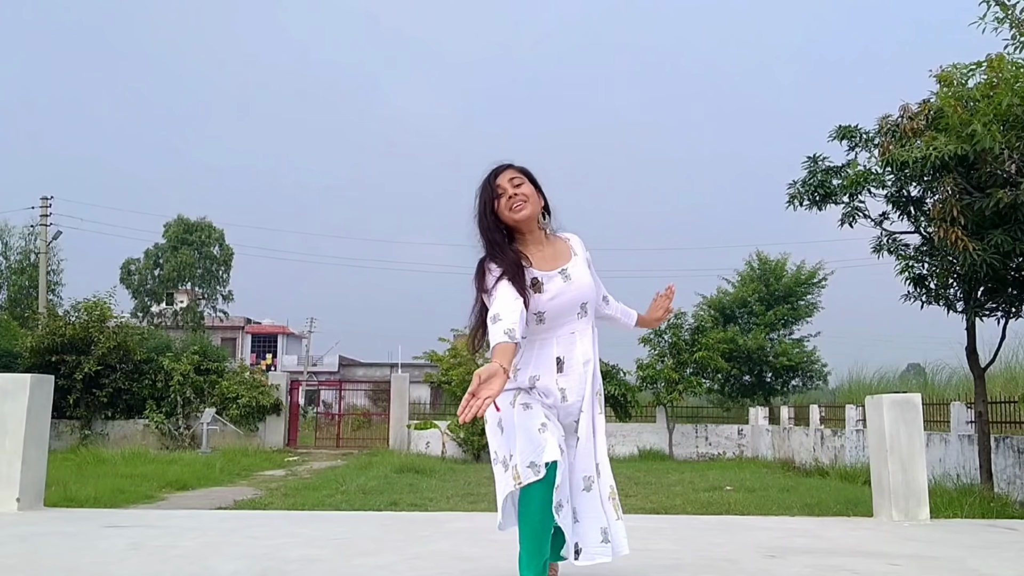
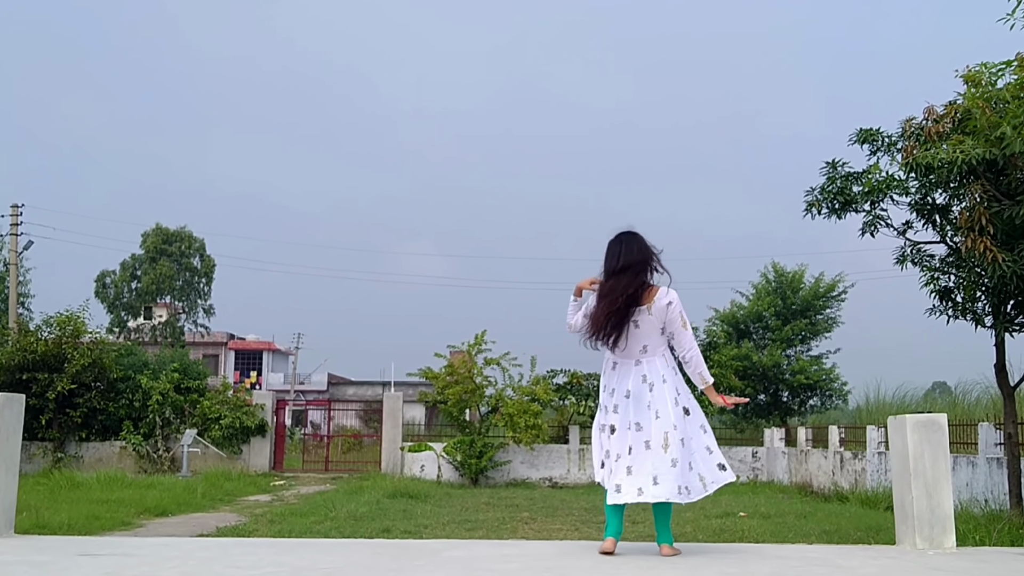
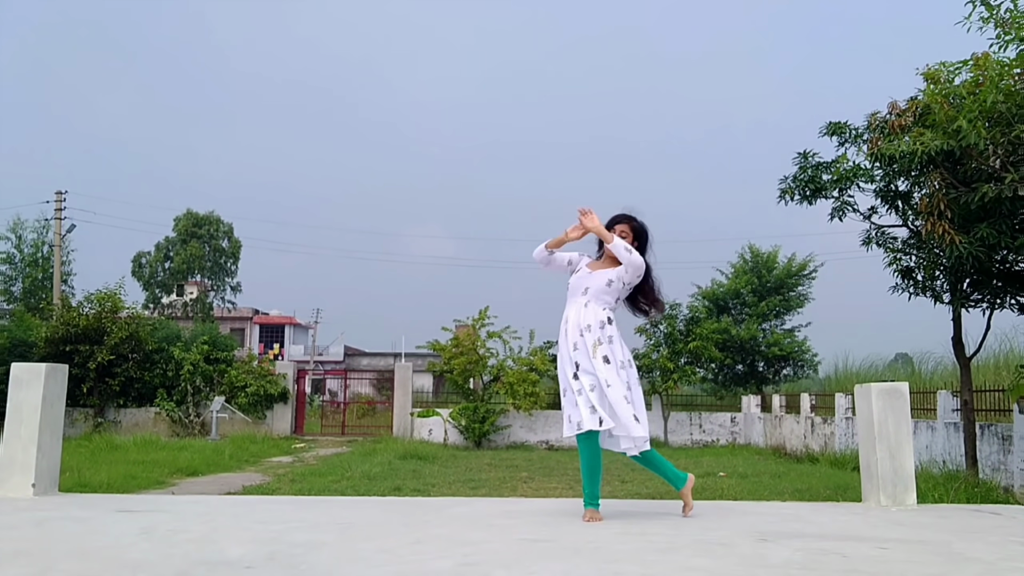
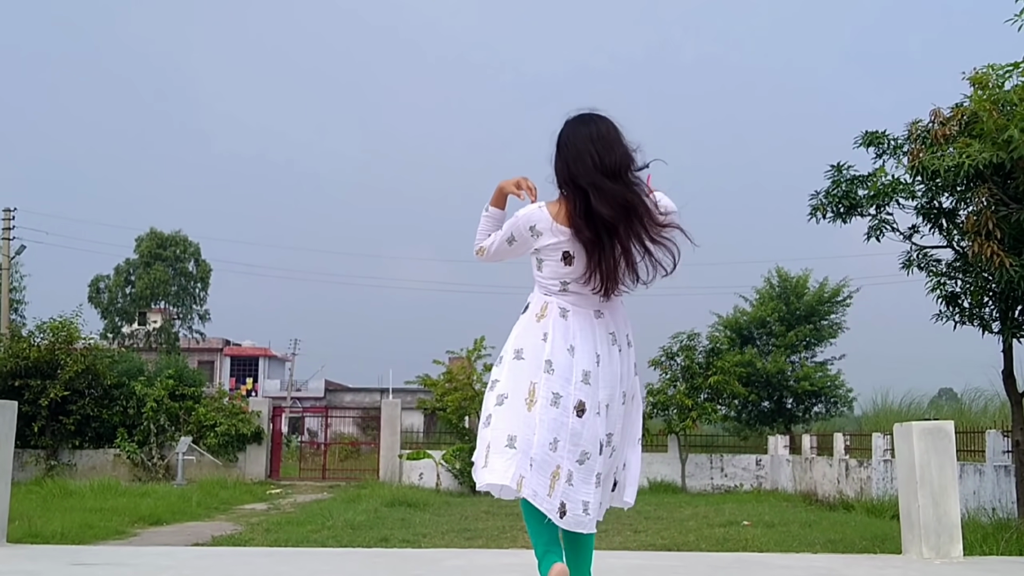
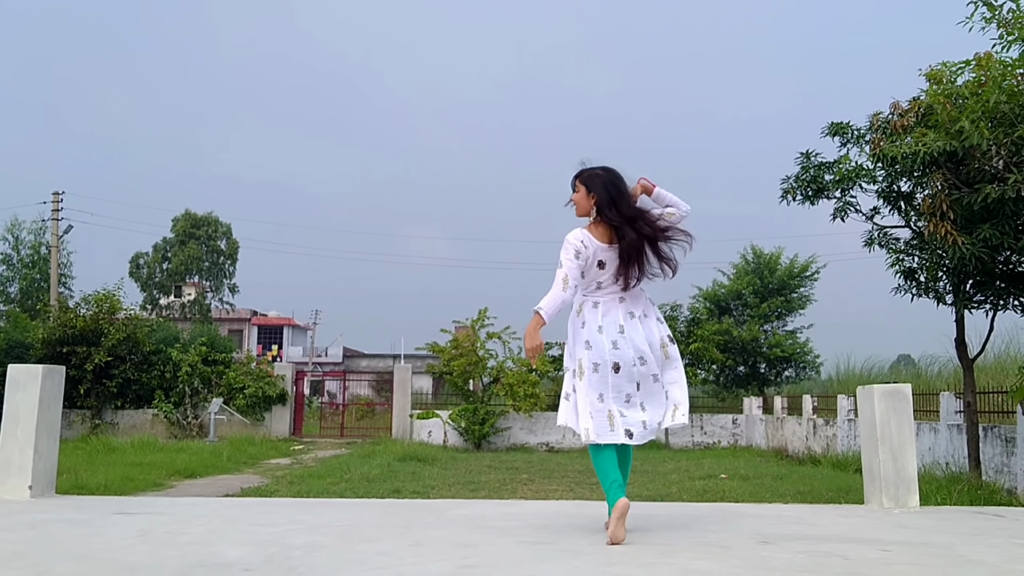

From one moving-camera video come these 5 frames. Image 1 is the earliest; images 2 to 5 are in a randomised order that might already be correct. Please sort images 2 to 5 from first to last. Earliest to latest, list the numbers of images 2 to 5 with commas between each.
4, 5, 2, 3
